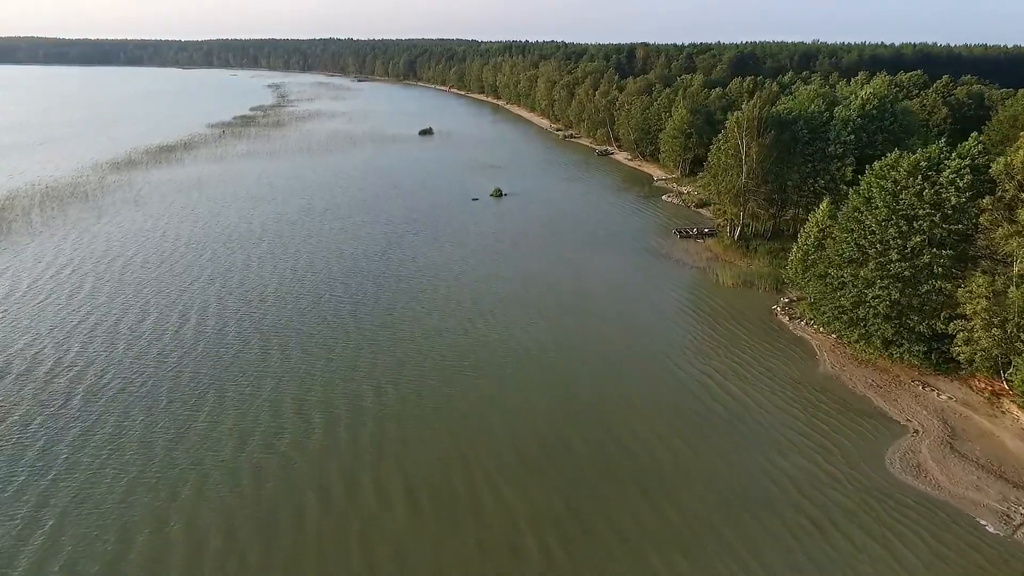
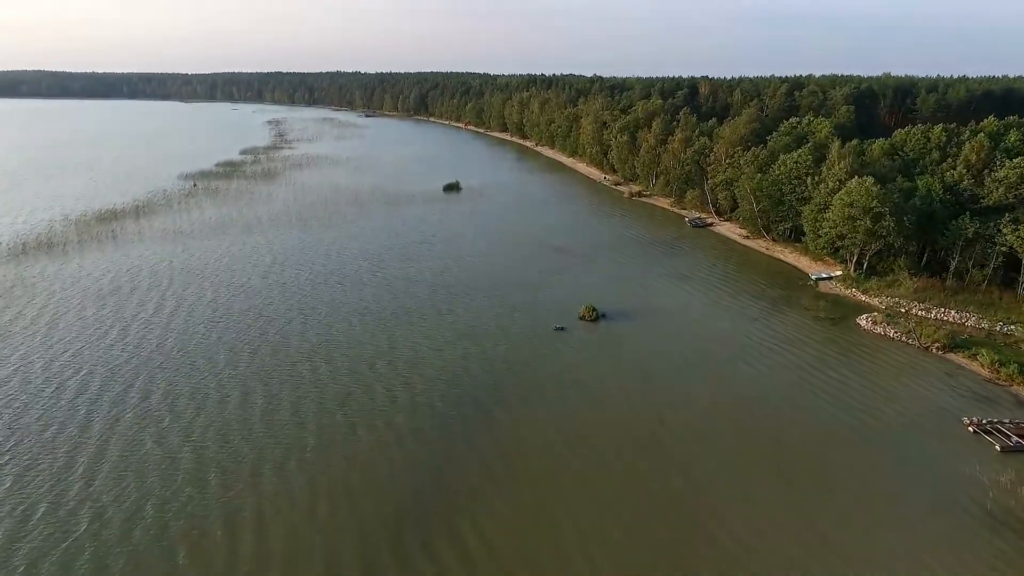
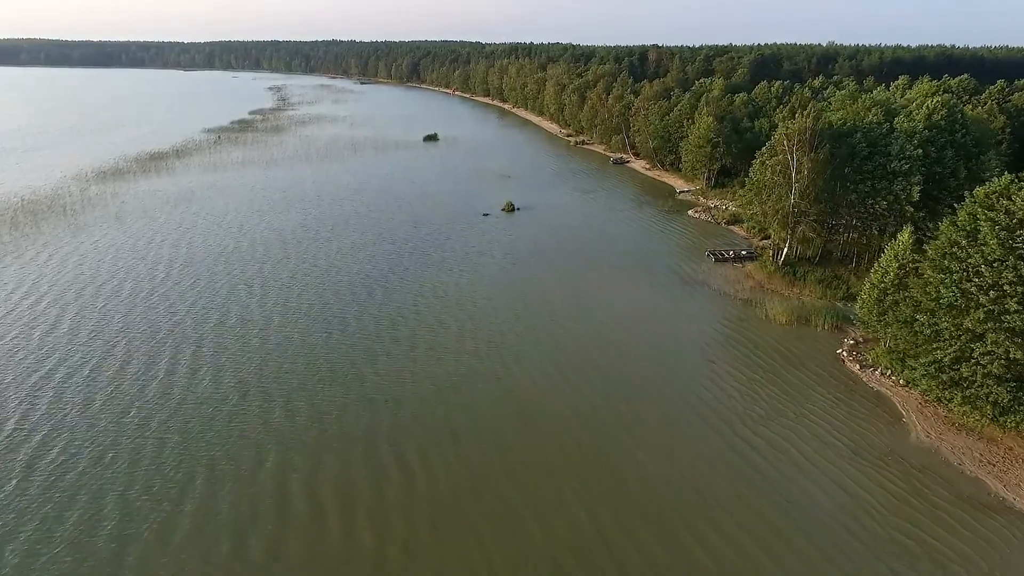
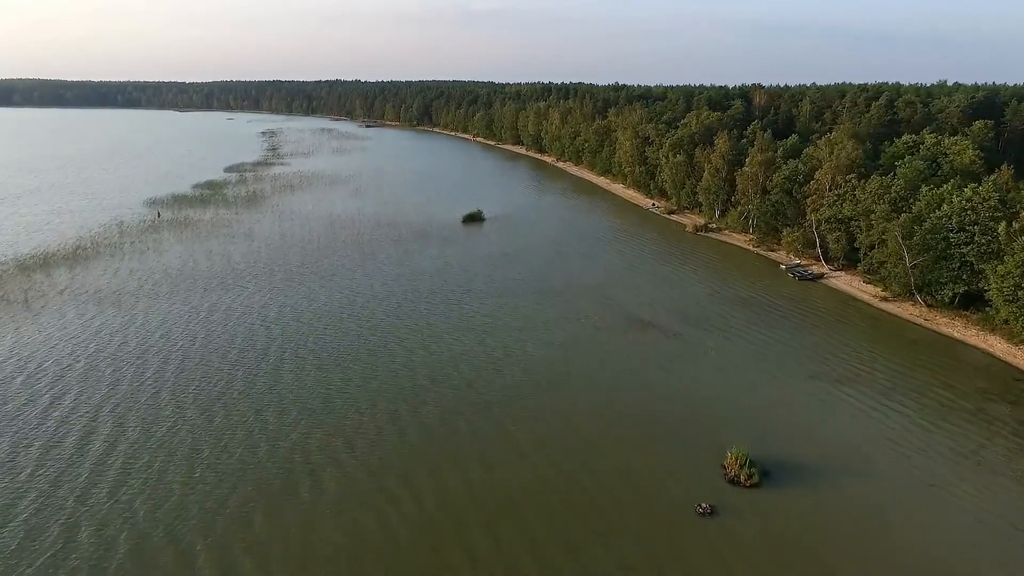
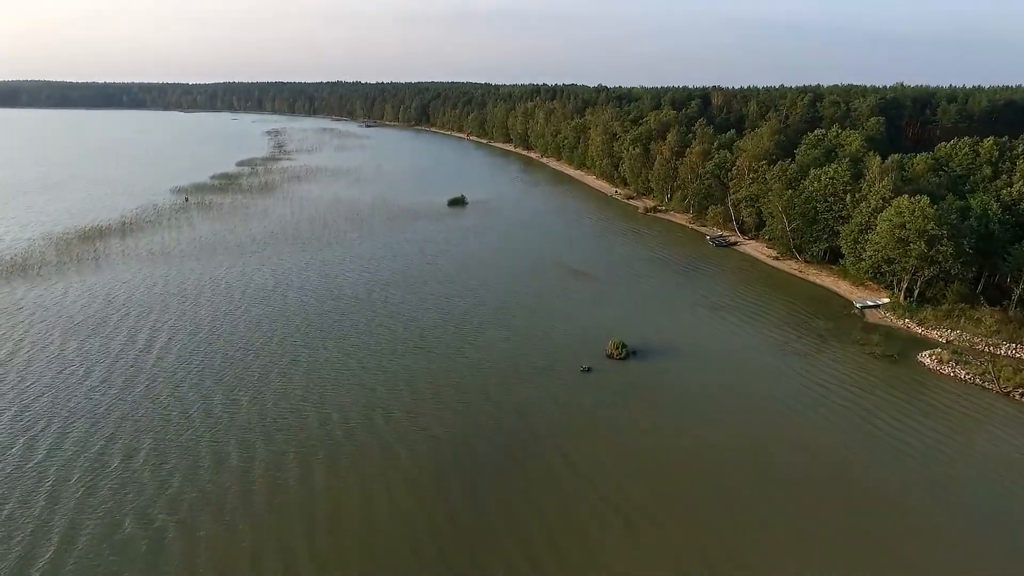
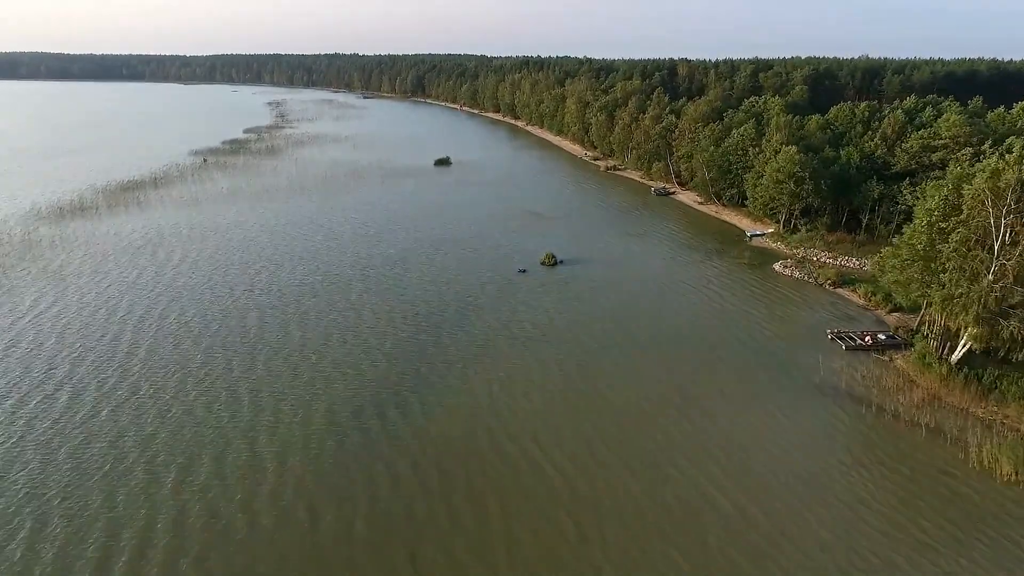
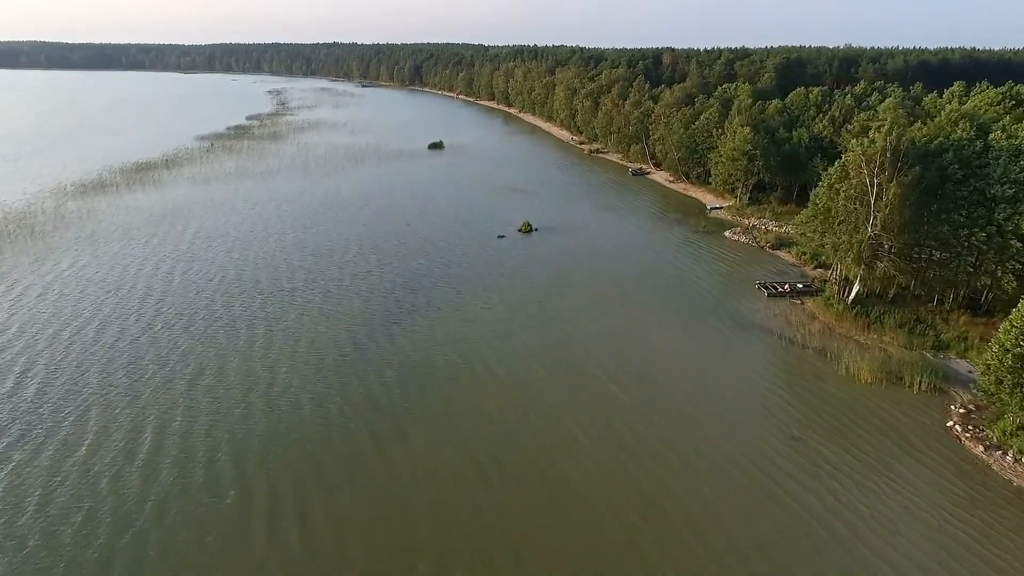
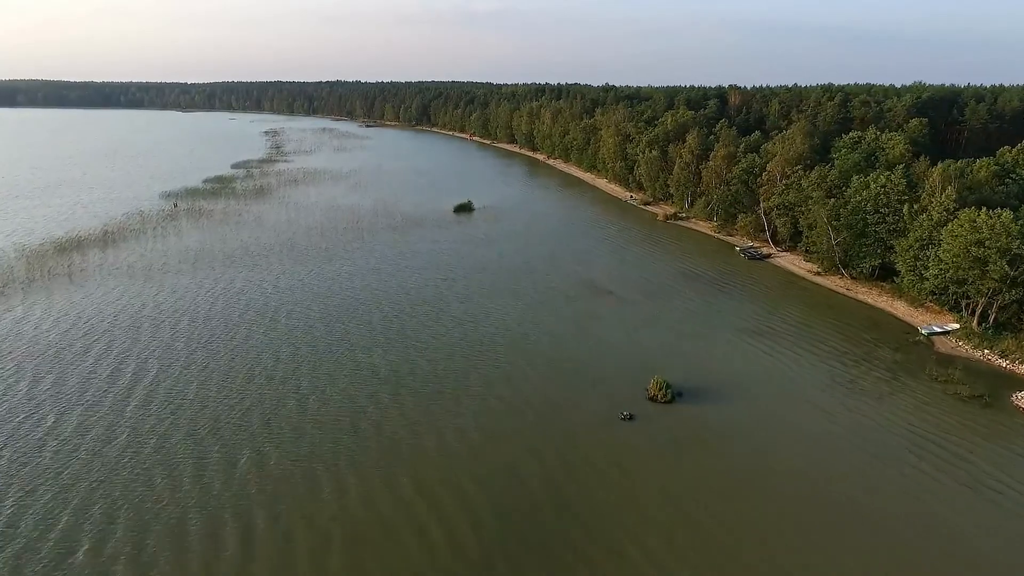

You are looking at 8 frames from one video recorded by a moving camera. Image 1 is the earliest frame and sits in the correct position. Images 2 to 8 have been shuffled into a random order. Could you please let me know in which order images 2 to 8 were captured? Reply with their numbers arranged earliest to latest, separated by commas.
3, 7, 6, 2, 5, 8, 4
